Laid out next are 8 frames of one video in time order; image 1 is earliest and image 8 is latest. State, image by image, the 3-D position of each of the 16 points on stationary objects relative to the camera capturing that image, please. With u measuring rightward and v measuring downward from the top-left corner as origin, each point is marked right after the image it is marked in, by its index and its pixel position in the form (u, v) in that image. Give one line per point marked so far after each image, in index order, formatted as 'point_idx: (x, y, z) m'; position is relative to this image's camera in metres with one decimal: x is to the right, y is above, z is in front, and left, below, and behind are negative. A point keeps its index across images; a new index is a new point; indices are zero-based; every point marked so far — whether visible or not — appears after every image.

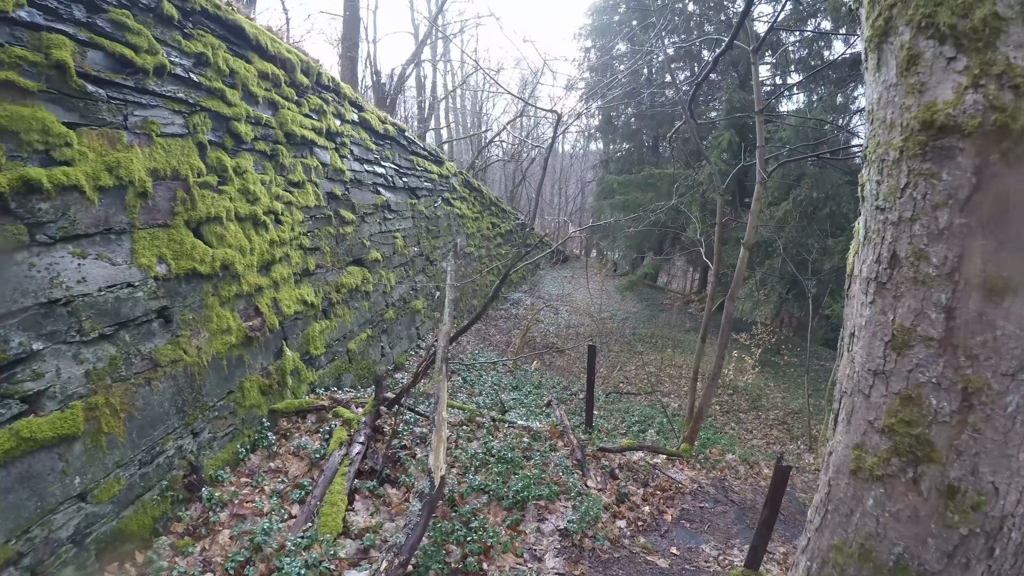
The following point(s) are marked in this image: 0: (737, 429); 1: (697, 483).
0: (+2.2, -1.5, +10.2) m
1: (+1.1, -1.1, +5.8) m
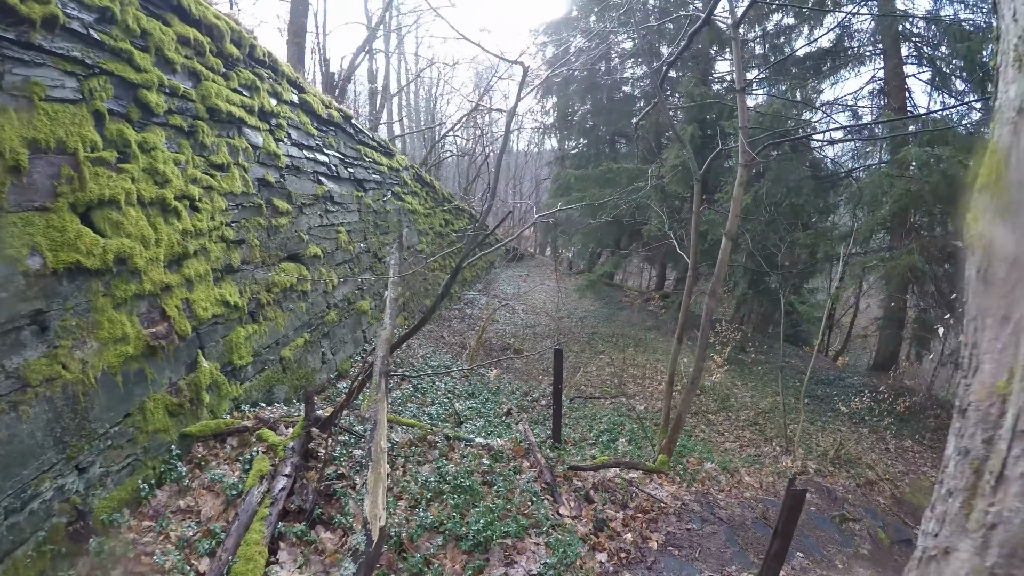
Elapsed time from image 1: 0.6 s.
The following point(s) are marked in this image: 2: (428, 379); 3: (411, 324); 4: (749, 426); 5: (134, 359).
0: (+1.8, -1.4, +9.6) m
1: (+0.9, -1.1, +5.2) m
2: (-0.6, -0.6, +6.9) m
3: (-0.9, -0.3, +9.1) m
4: (+2.4, -1.4, +10.3) m
5: (-1.3, -0.2, +3.4) m
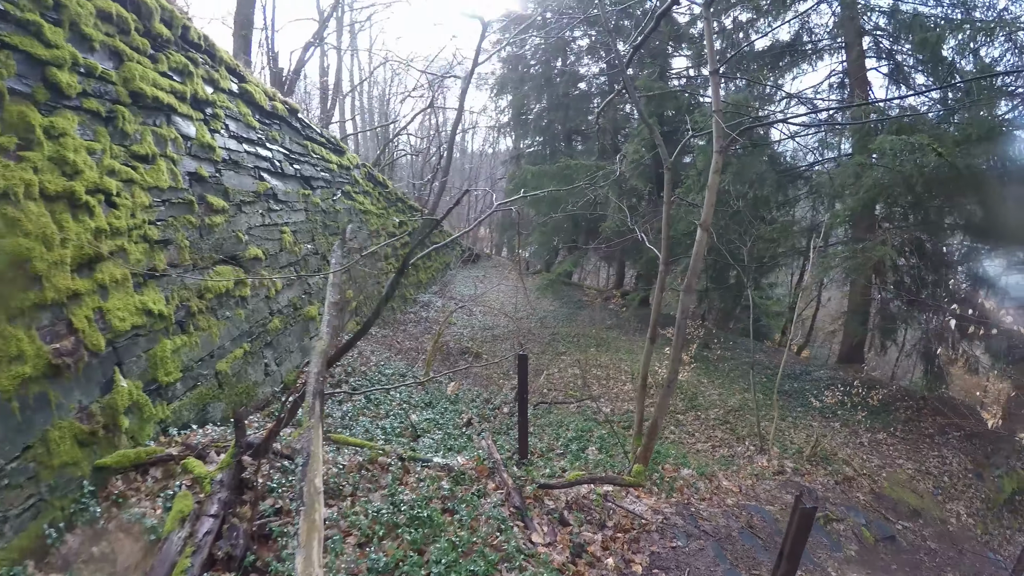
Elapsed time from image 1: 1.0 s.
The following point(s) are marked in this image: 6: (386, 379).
0: (+1.5, -1.4, +9.2) m
1: (+0.7, -1.1, +4.8) m
2: (-0.8, -0.7, +6.5) m
3: (-1.3, -0.4, +8.6) m
4: (+2.1, -1.4, +9.9) m
5: (-1.4, -0.3, +2.9) m
6: (-0.9, -0.6, +7.0) m
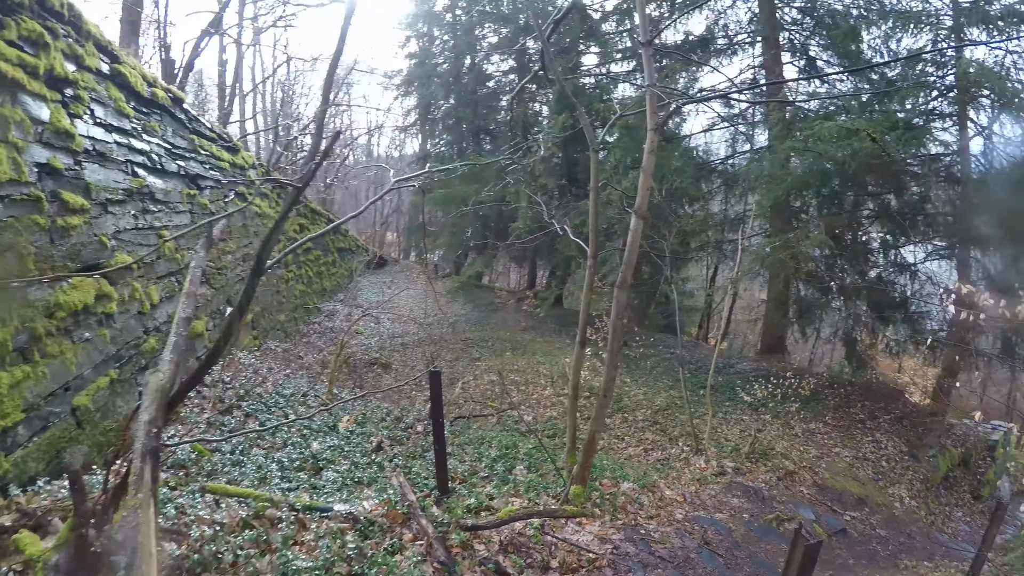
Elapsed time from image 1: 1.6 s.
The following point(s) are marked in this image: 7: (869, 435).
0: (+0.8, -1.3, +8.7) m
1: (+0.4, -1.1, +4.2) m
2: (-1.3, -0.7, +5.8) m
3: (-1.9, -0.4, +7.8) m
4: (+1.3, -1.3, +9.5) m
5: (-1.5, -0.3, +2.2) m
6: (-1.4, -0.7, +6.2) m
7: (+3.5, -1.4, +9.8) m
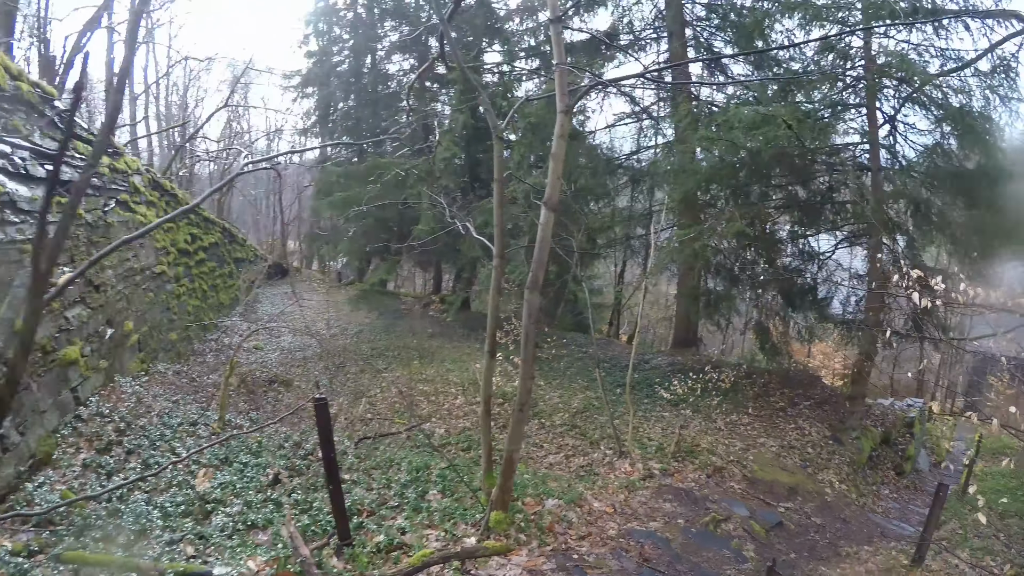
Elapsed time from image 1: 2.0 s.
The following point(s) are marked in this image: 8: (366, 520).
0: (+0.1, -1.3, +8.4) m
1: (+0.1, -1.1, +3.9) m
2: (-1.8, -0.8, +5.2) m
3: (-2.6, -0.6, +7.3) m
4: (+0.5, -1.3, +9.2) m
5: (-1.7, -0.4, +1.6) m
6: (-1.9, -0.8, +5.7) m
7: (+2.7, -1.3, +9.7) m
8: (-0.7, -1.1, +4.8) m
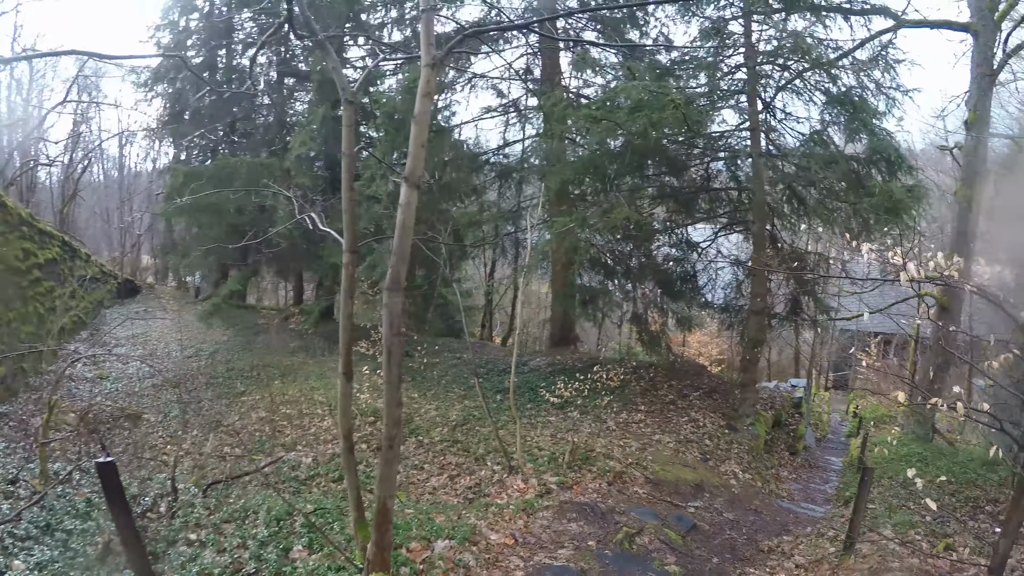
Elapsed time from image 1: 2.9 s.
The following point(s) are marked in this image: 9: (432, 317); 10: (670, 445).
0: (-0.8, -1.4, +7.7) m
1: (-0.2, -1.1, +3.2) m
2: (-2.3, -0.9, +4.3) m
3: (-3.4, -0.7, +6.2) m
4: (-0.5, -1.3, +8.5) m
5: (-1.8, -0.5, +0.8) m
6: (-2.5, -0.9, +4.8) m
7: (+1.6, -1.2, +9.3) m
8: (-1.1, -1.1, +4.0) m
9: (-1.1, -0.4, +13.9) m
10: (+1.2, -1.2, +7.8) m
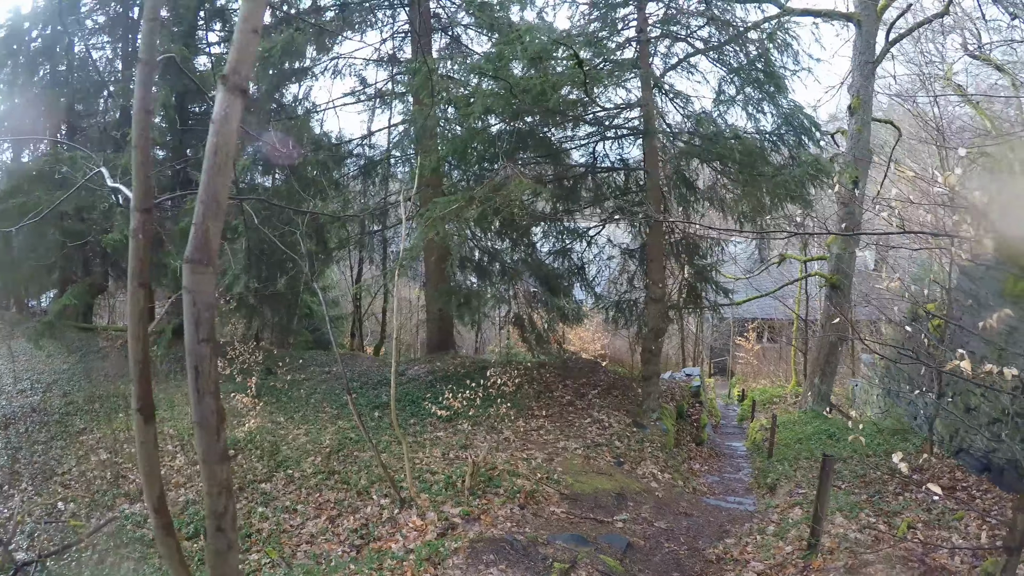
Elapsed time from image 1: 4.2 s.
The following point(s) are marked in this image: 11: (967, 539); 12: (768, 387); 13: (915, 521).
0: (-1.5, -1.4, +6.5) m
1: (-0.4, -1.0, +2.1) m
2: (-2.6, -1.1, +3.0) m
3: (-3.9, -1.0, +4.7) m
4: (-1.3, -1.4, +7.4) m
5: (-1.6, -0.5, -0.5) m
6: (-2.8, -1.1, +3.4) m
7: (+0.6, -1.1, +8.5) m
8: (-1.4, -1.1, +2.8) m
9: (-2.7, -0.6, +12.6) m
10: (+0.4, -1.1, +6.9) m
11: (+2.6, -1.5, +5.7) m
12: (+4.2, -1.7, +16.6) m
13: (+2.5, -1.4, +6.1) m
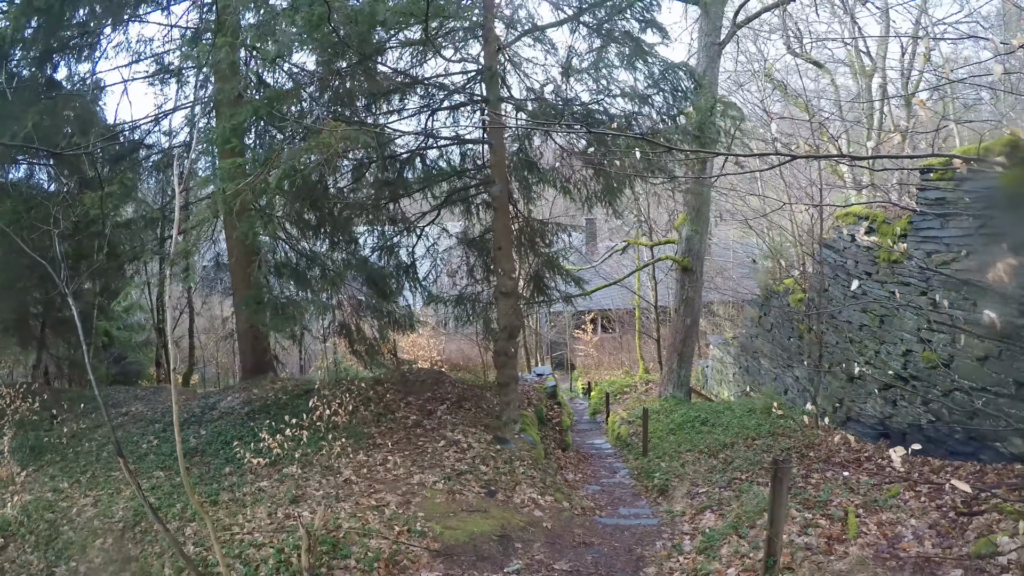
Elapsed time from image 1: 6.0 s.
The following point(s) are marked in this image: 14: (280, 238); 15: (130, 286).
0: (-2.2, -1.6, +4.8) m
1: (-0.4, -1.0, +0.7) m
2: (-2.7, -1.3, +1.2) m
3: (-4.3, -1.5, +2.6) m
4: (-2.2, -1.6, +5.7) m
5: (-1.2, -0.6, -2.1) m
6: (-3.0, -1.4, +1.5) m
7: (-0.5, -1.1, +7.1) m
8: (-1.4, -1.2, +1.2) m
9: (-4.6, -1.1, +10.6) m
10: (-0.4, -1.1, +5.5) m
11: (+2.0, -1.1, +4.8) m
12: (+1.6, -1.4, +15.8) m
13: (+1.7, -1.1, +5.1) m
14: (-1.9, +0.4, +7.7) m
15: (-3.8, -0.1, +9.8) m
